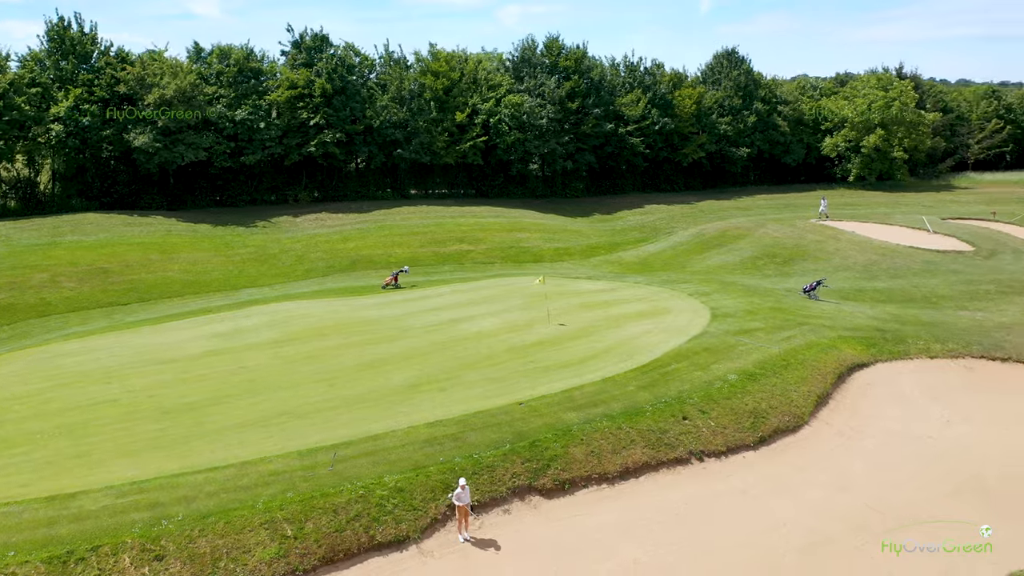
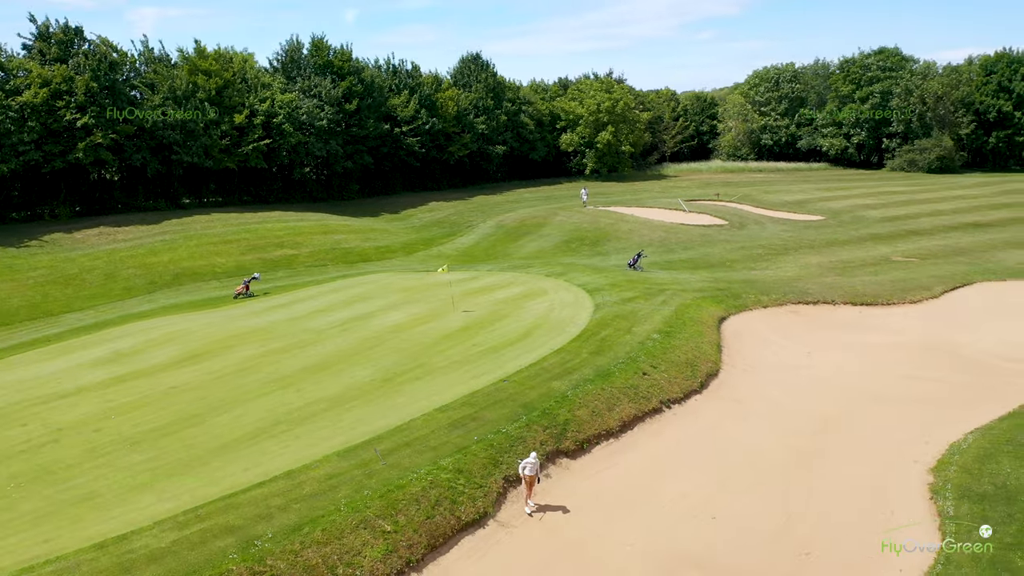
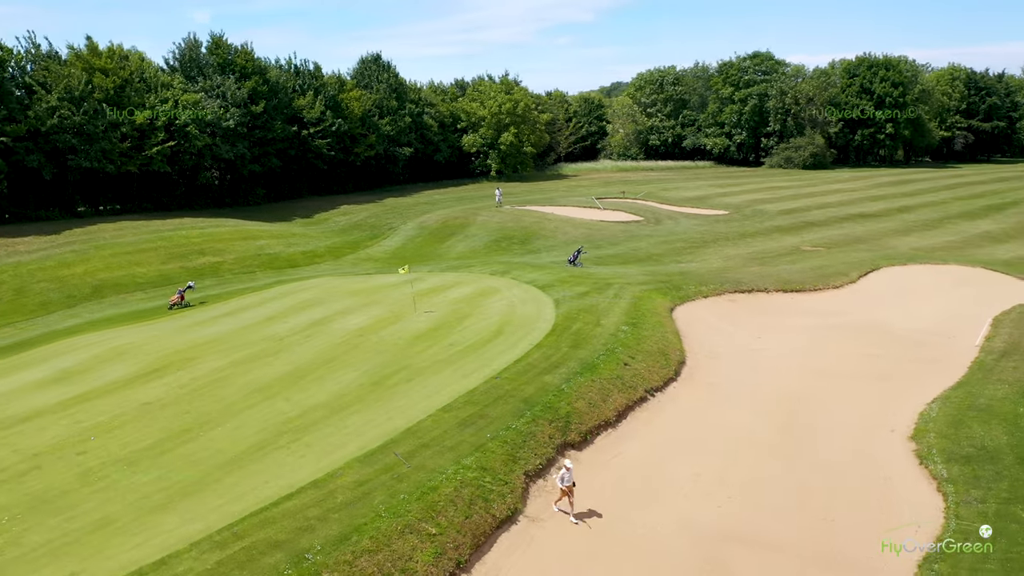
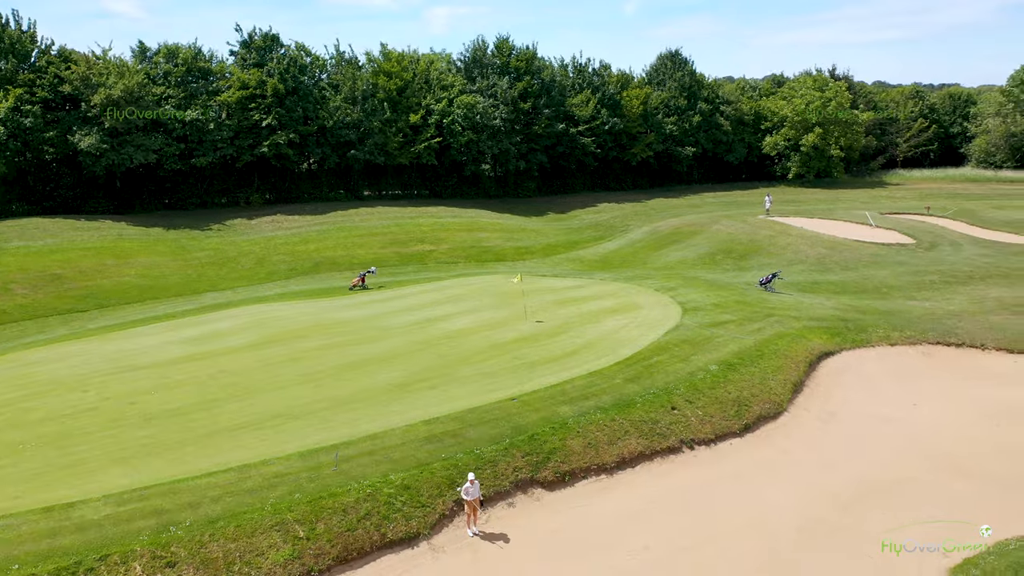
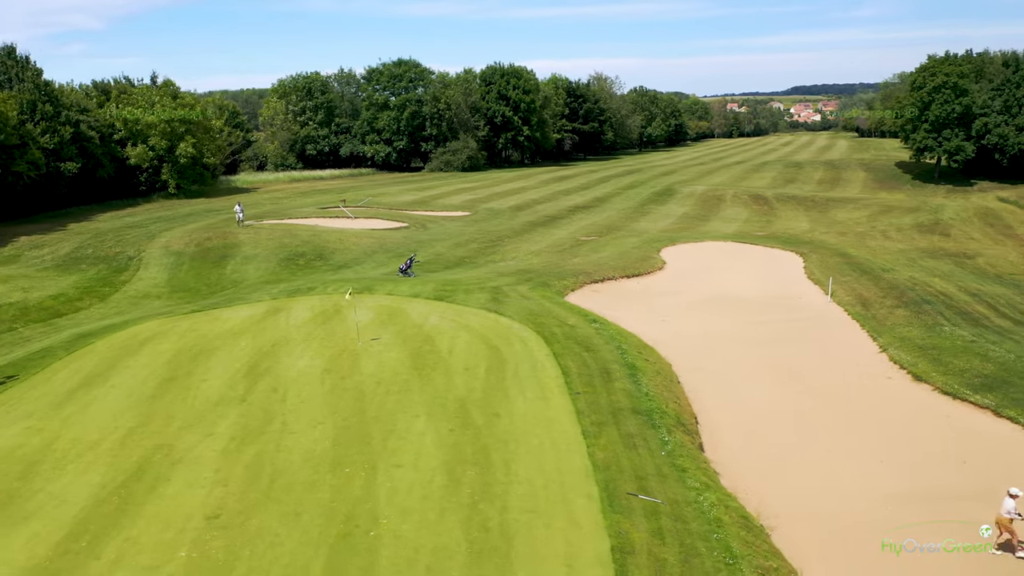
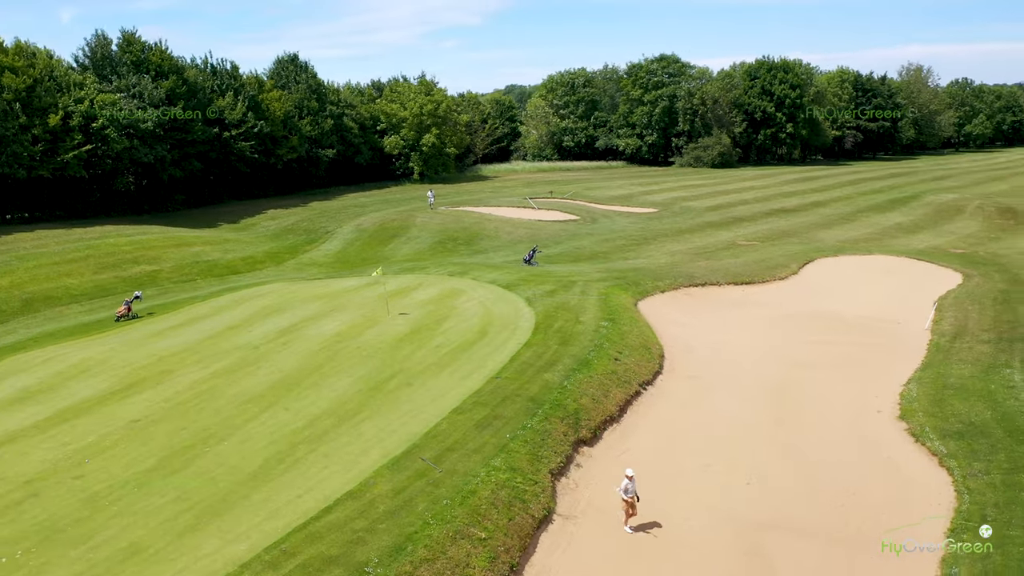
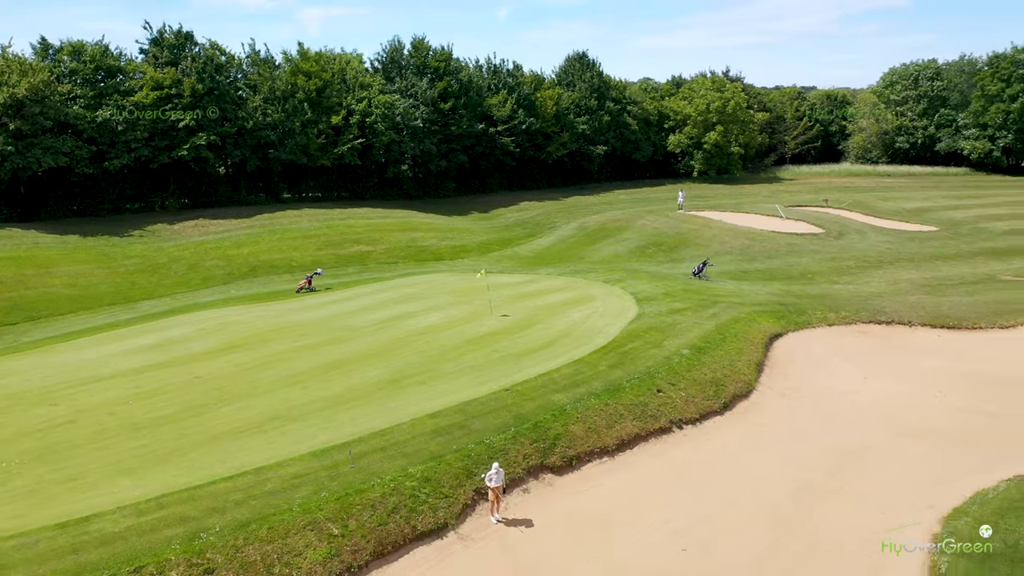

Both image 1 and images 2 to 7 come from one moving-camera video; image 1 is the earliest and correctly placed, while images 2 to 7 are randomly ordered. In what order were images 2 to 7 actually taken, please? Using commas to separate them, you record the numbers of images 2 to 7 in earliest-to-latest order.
4, 7, 2, 3, 6, 5
